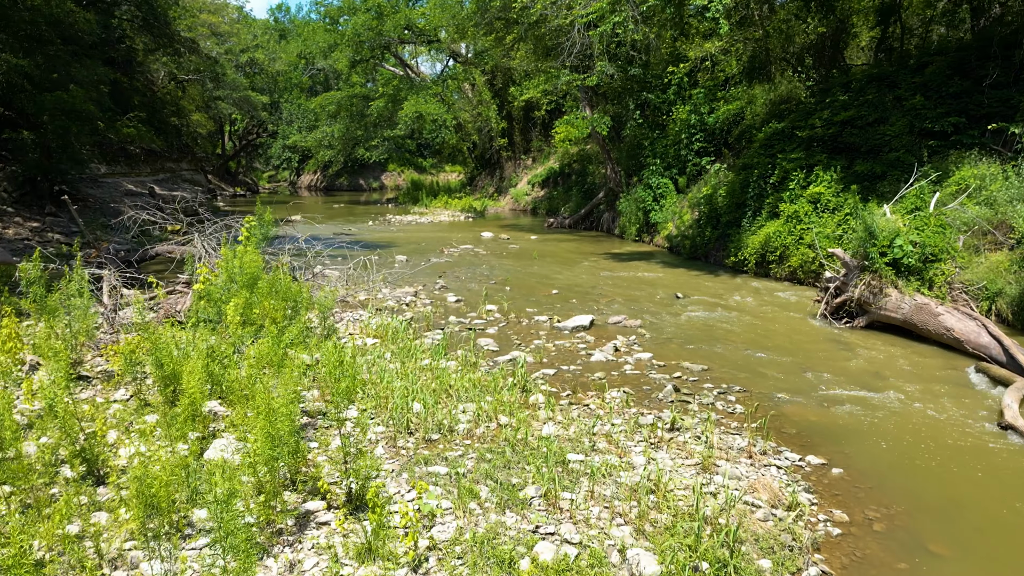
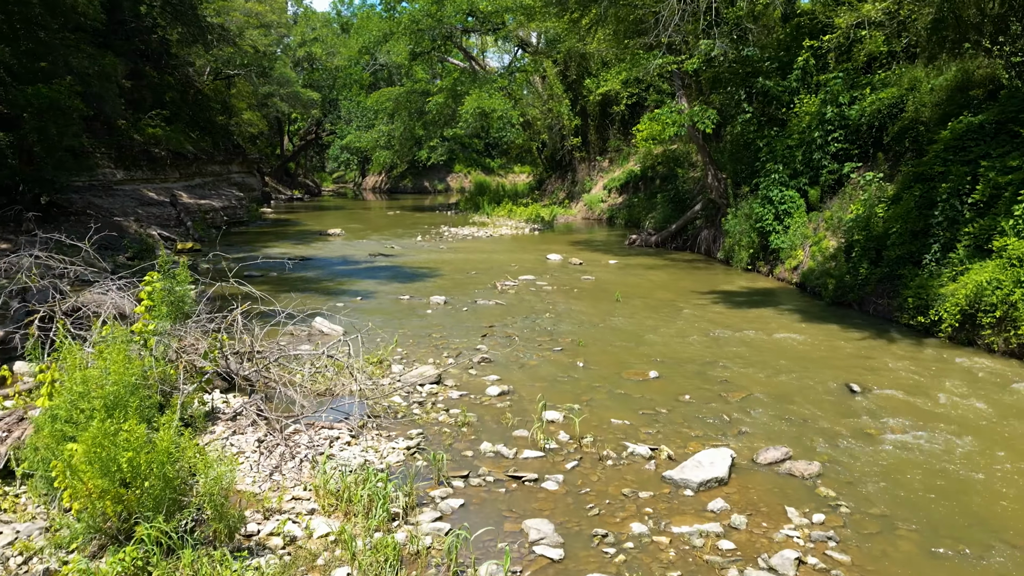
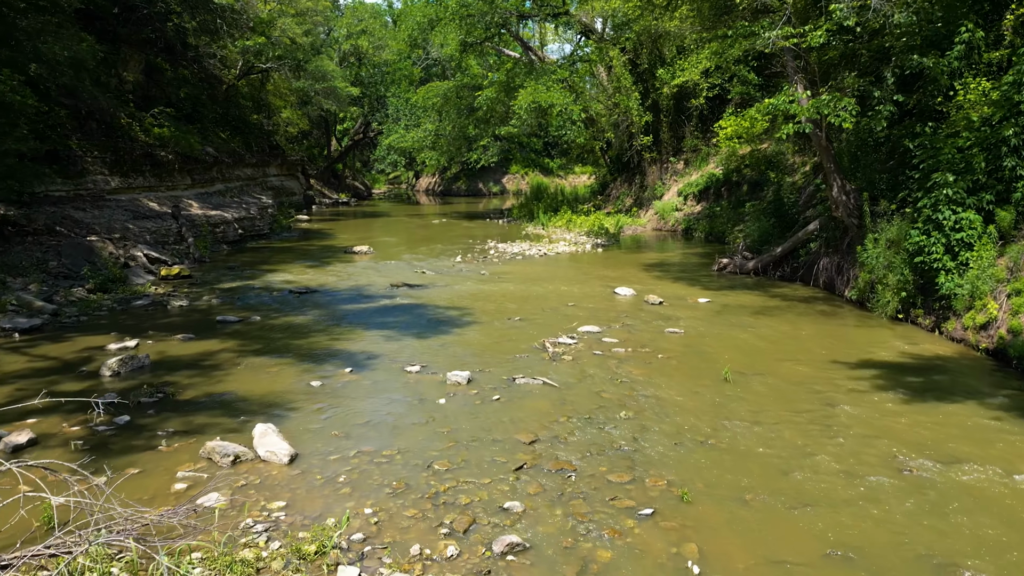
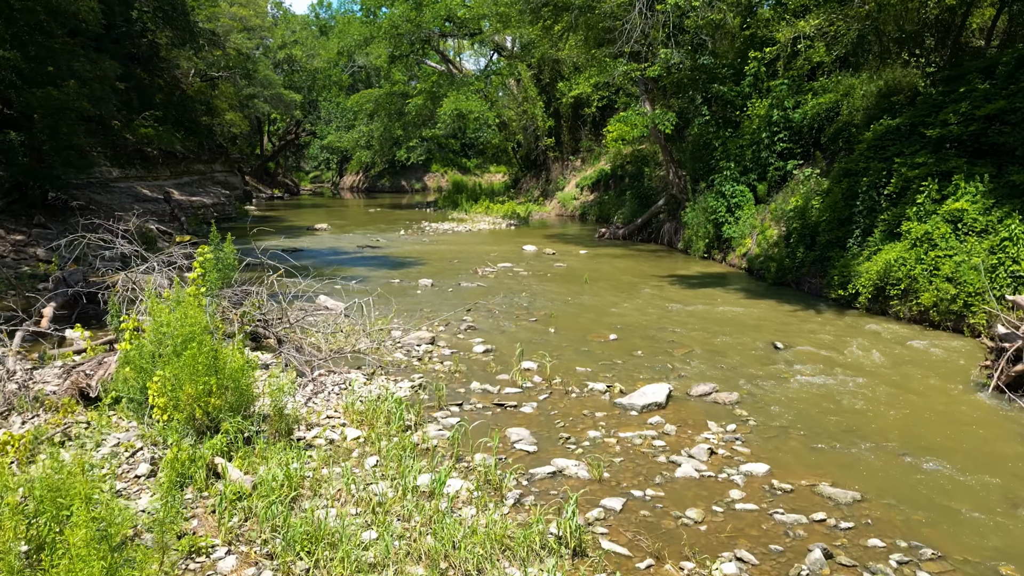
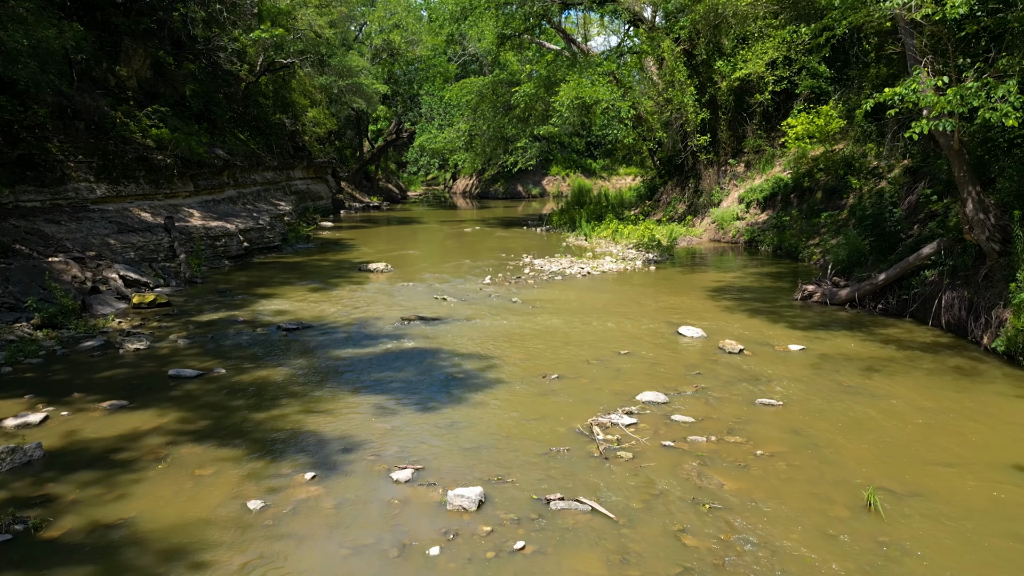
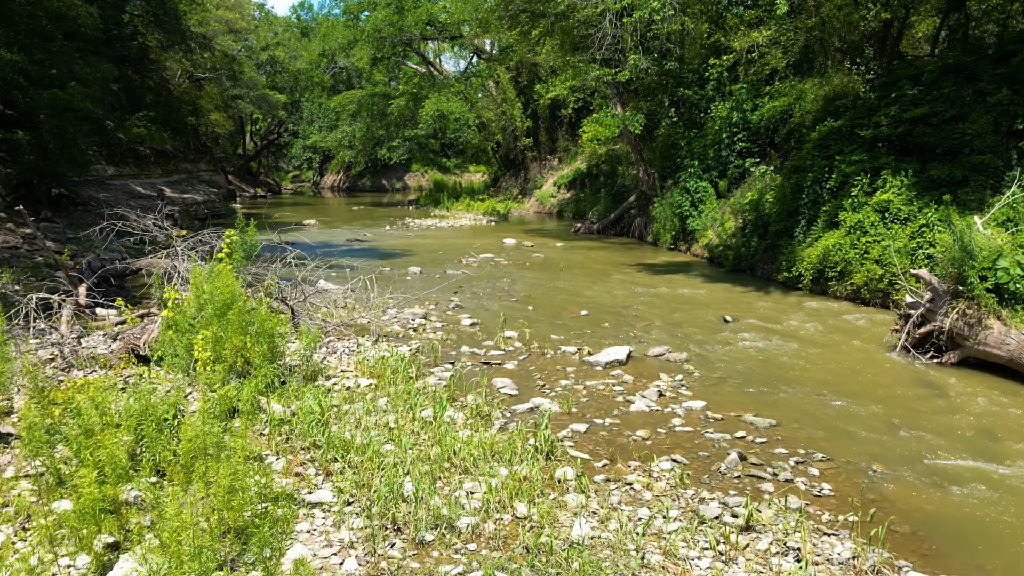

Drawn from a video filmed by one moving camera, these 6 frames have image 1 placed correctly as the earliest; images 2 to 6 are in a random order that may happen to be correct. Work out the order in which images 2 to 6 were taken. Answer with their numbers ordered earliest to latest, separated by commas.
6, 4, 2, 3, 5
